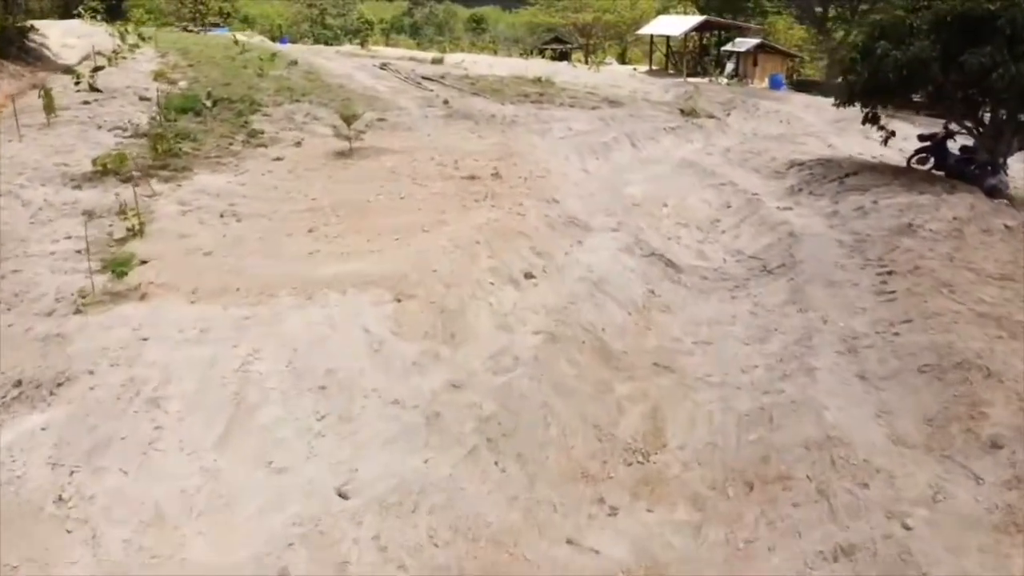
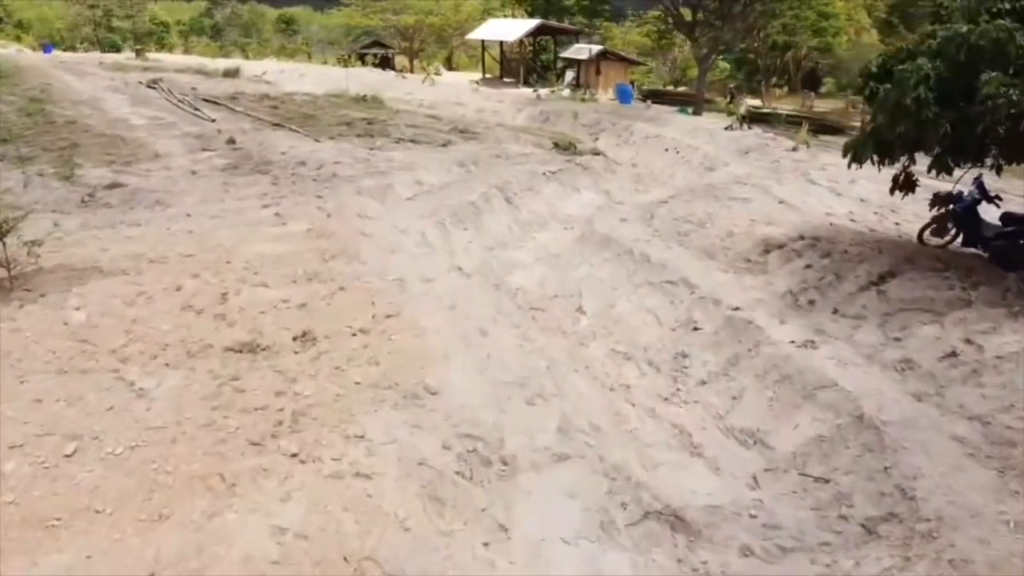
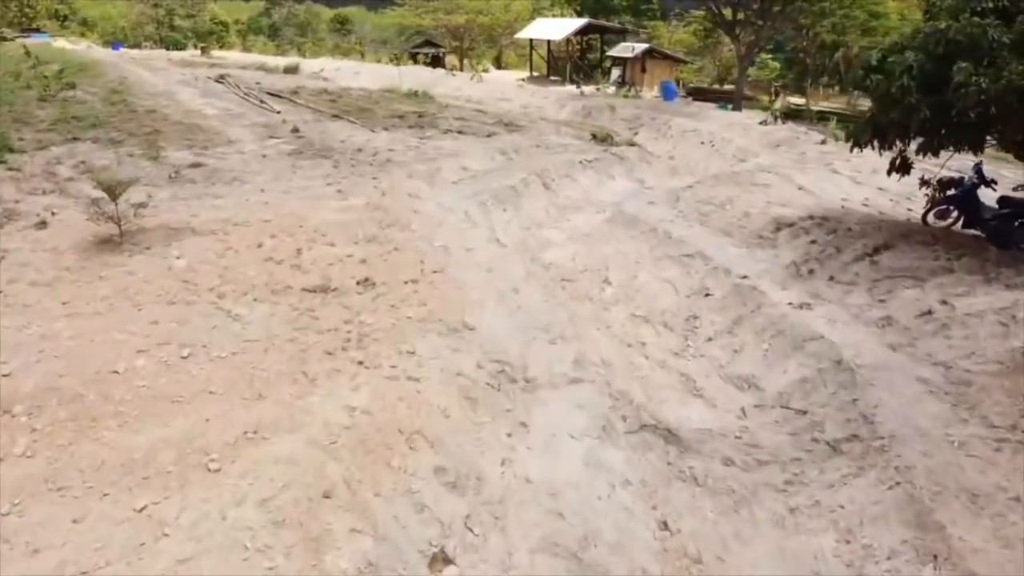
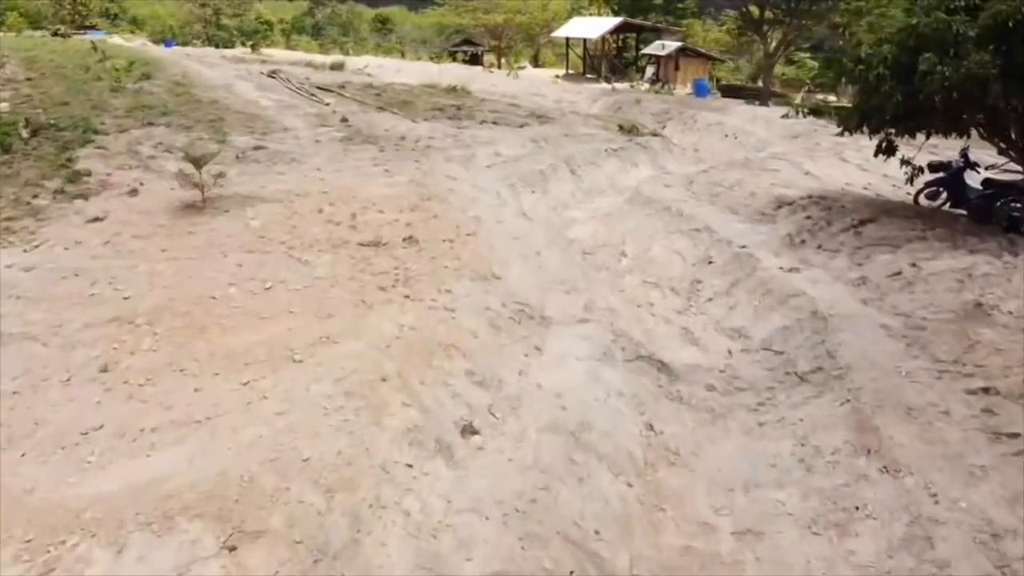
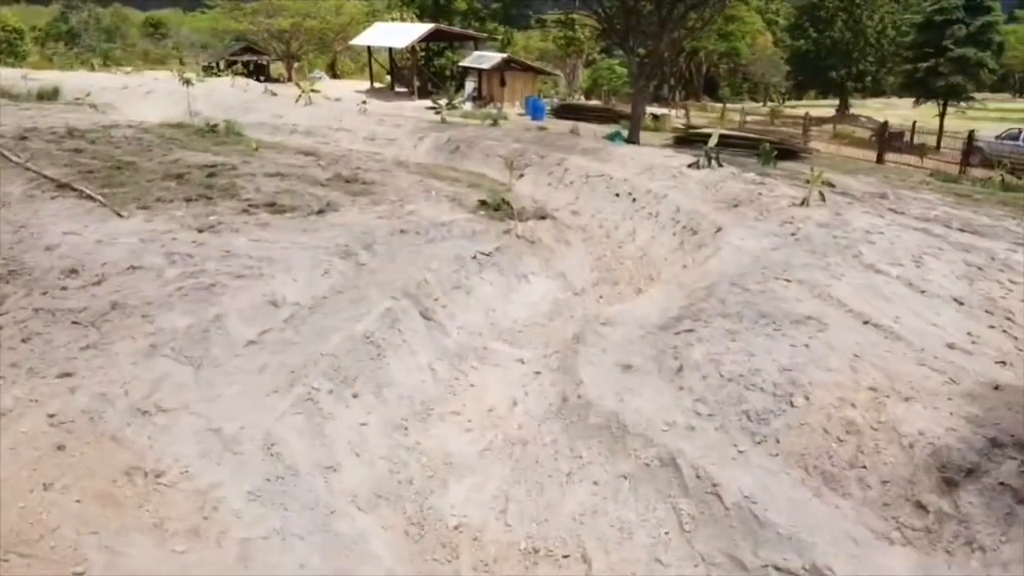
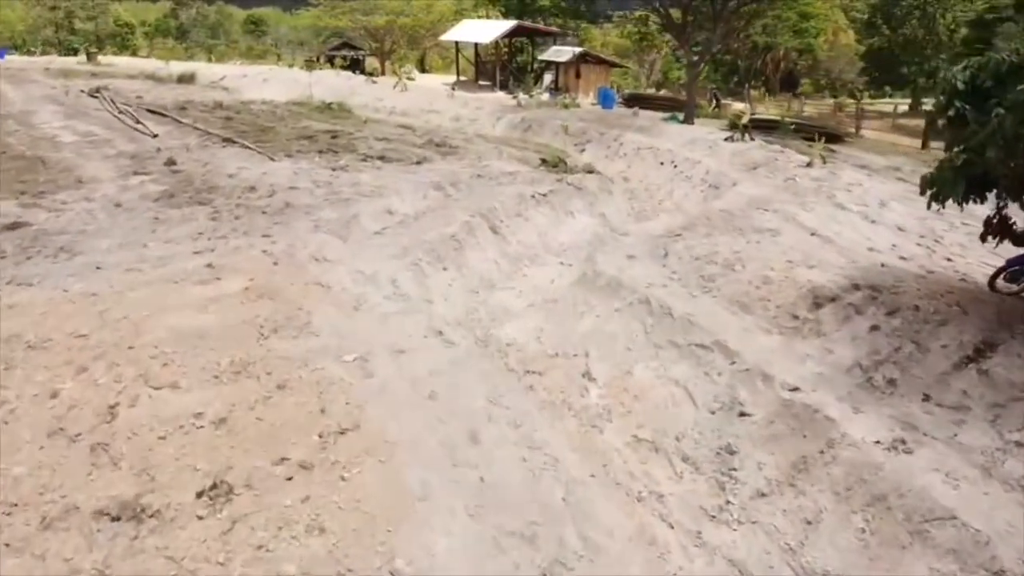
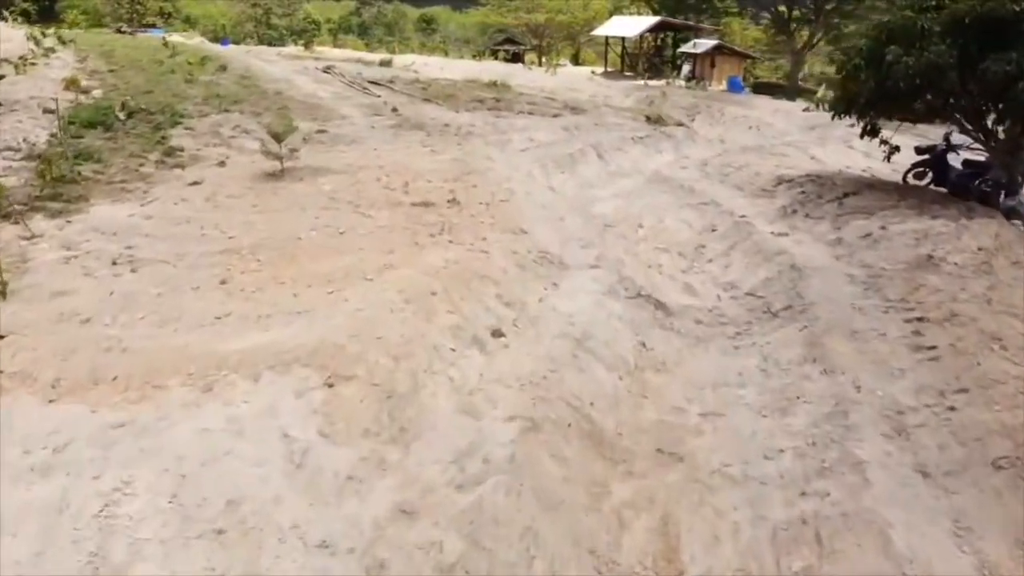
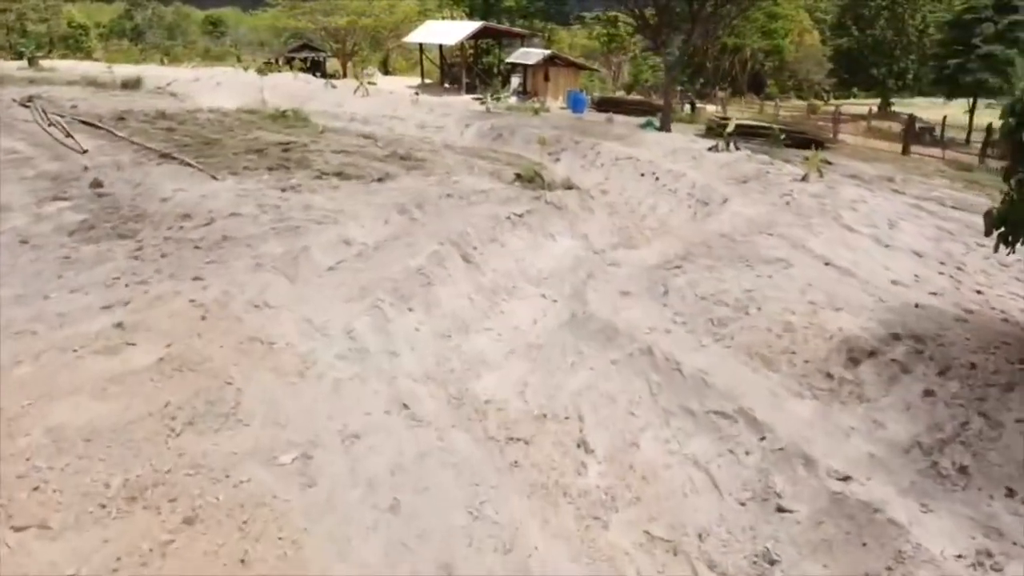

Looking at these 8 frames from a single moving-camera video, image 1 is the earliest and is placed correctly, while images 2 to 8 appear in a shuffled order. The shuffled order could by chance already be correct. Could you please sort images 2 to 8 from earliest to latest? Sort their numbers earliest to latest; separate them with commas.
7, 4, 3, 2, 6, 8, 5
